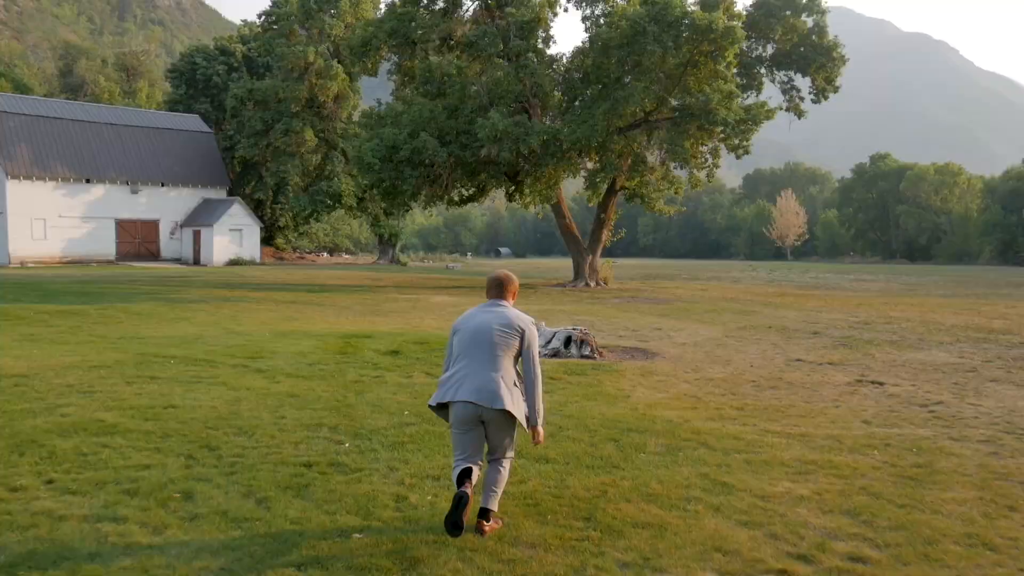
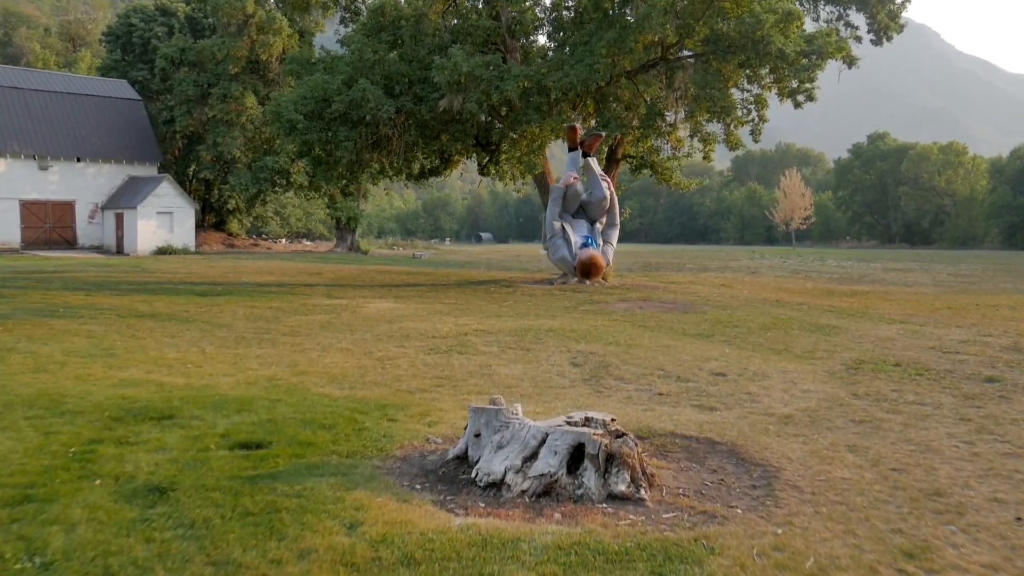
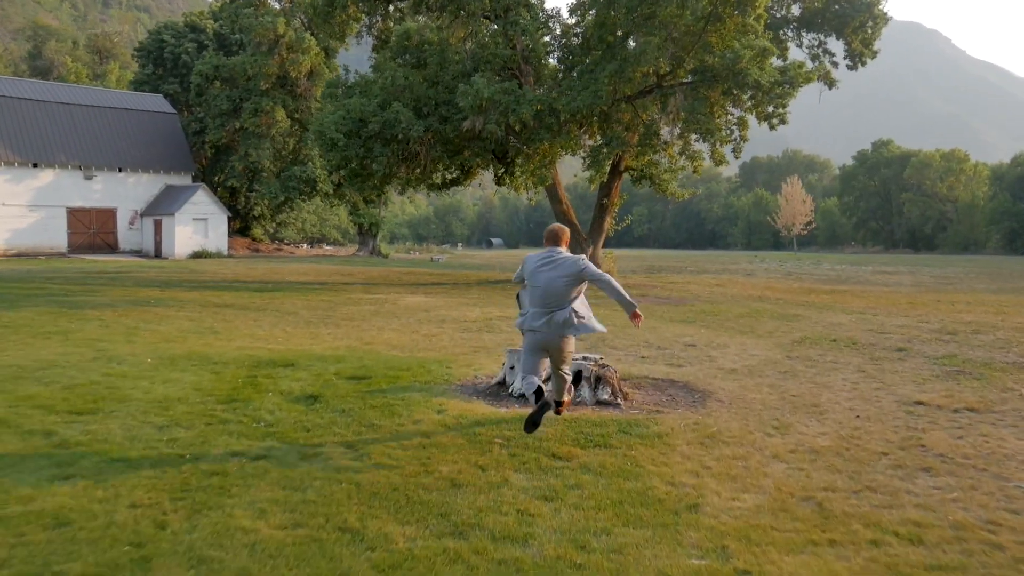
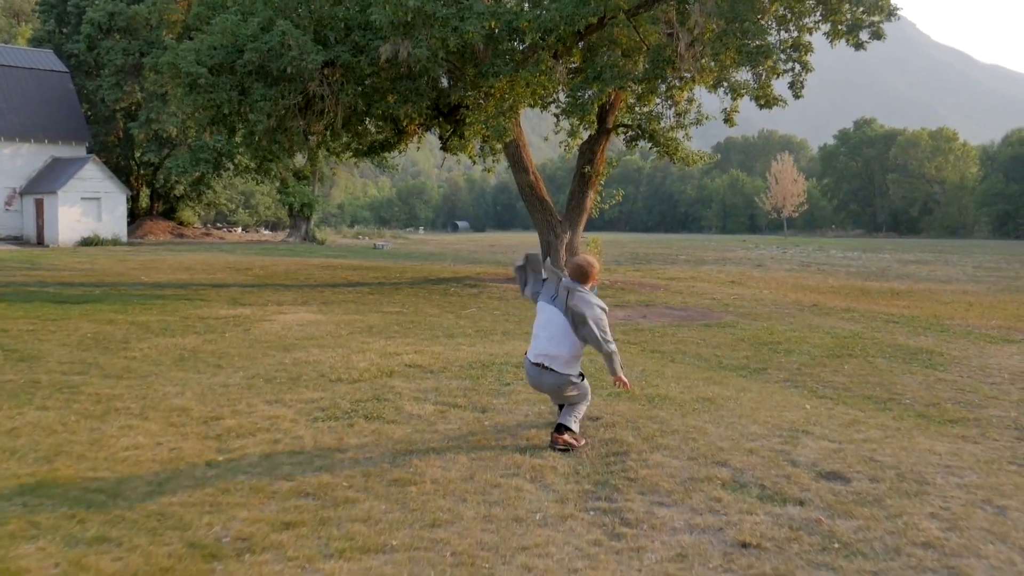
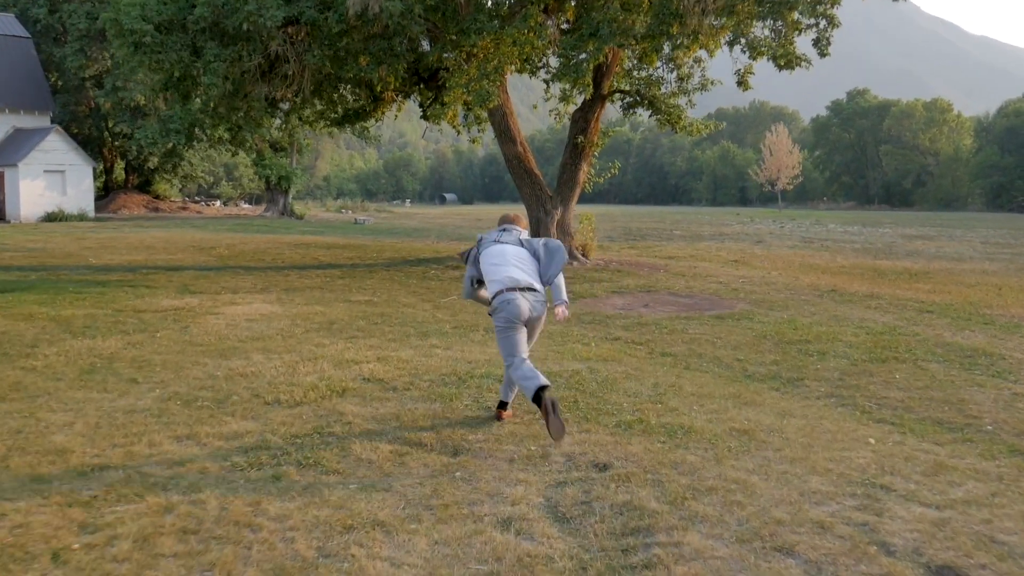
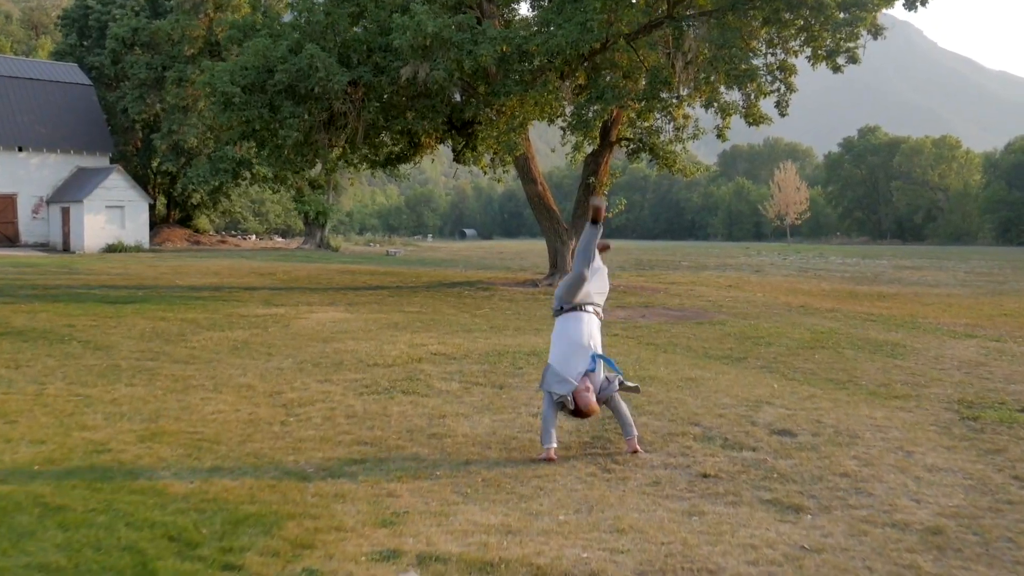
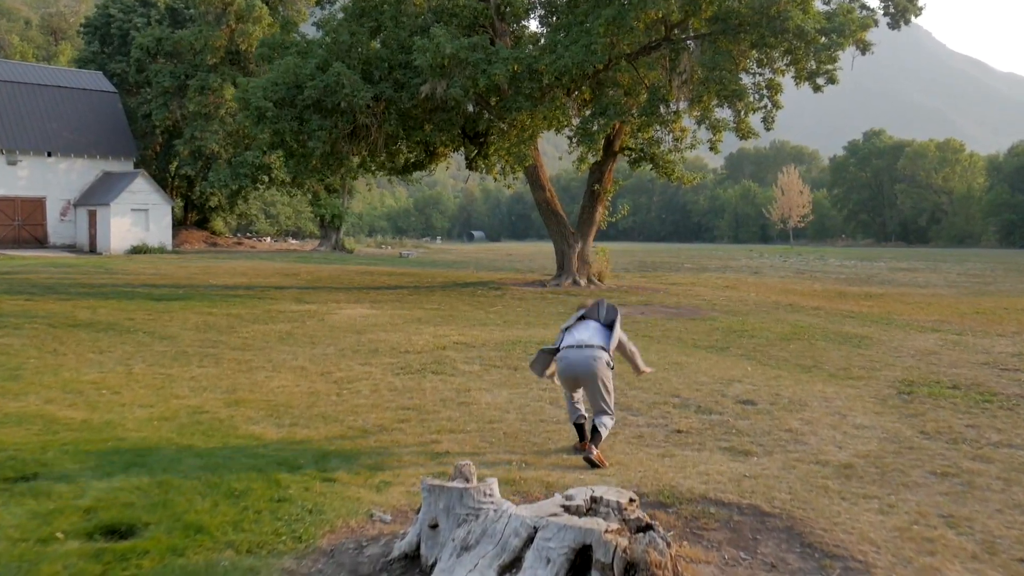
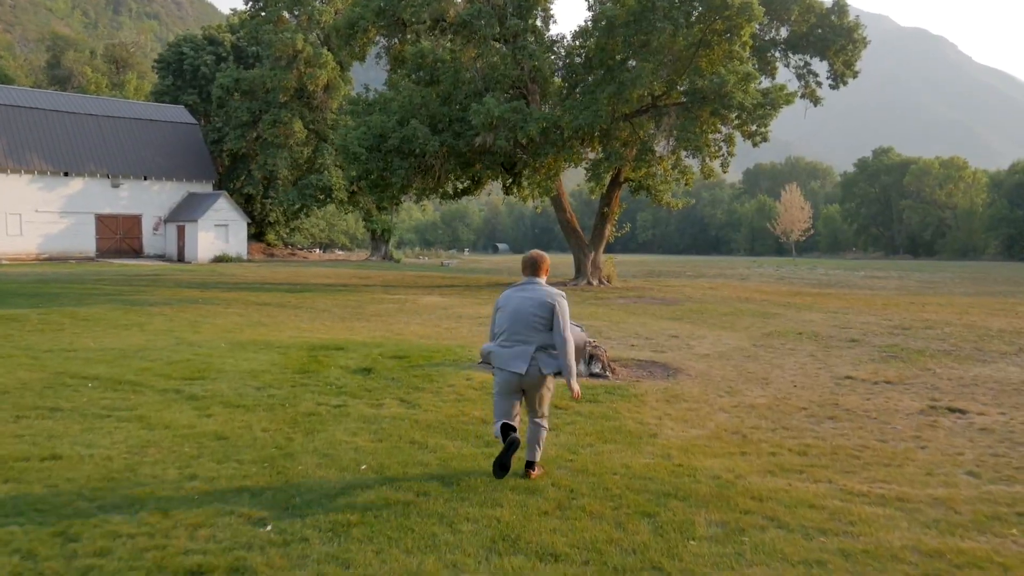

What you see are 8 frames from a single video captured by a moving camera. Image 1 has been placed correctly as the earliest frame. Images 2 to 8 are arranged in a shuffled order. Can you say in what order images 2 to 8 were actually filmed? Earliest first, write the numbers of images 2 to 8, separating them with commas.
8, 3, 2, 7, 6, 4, 5
